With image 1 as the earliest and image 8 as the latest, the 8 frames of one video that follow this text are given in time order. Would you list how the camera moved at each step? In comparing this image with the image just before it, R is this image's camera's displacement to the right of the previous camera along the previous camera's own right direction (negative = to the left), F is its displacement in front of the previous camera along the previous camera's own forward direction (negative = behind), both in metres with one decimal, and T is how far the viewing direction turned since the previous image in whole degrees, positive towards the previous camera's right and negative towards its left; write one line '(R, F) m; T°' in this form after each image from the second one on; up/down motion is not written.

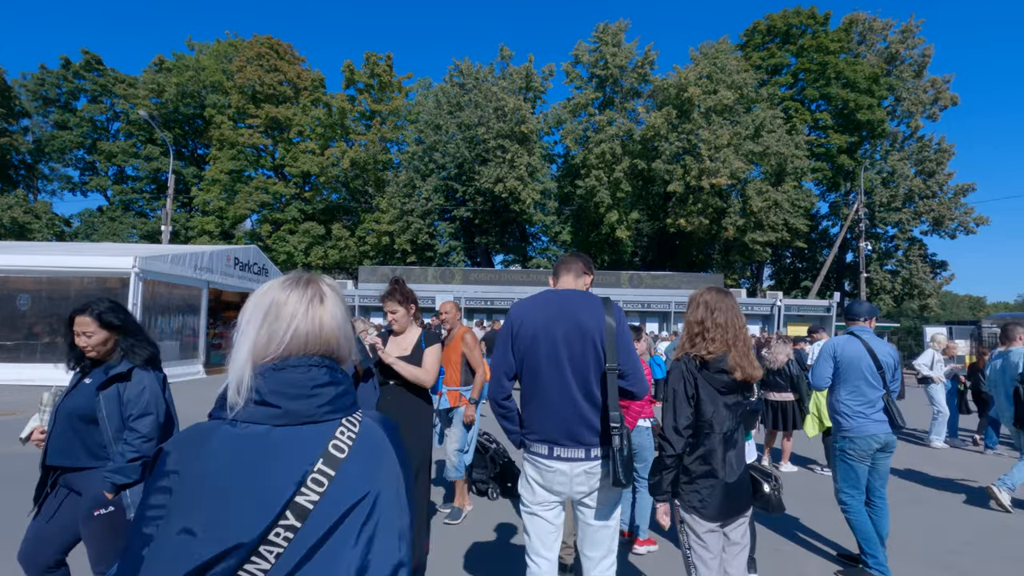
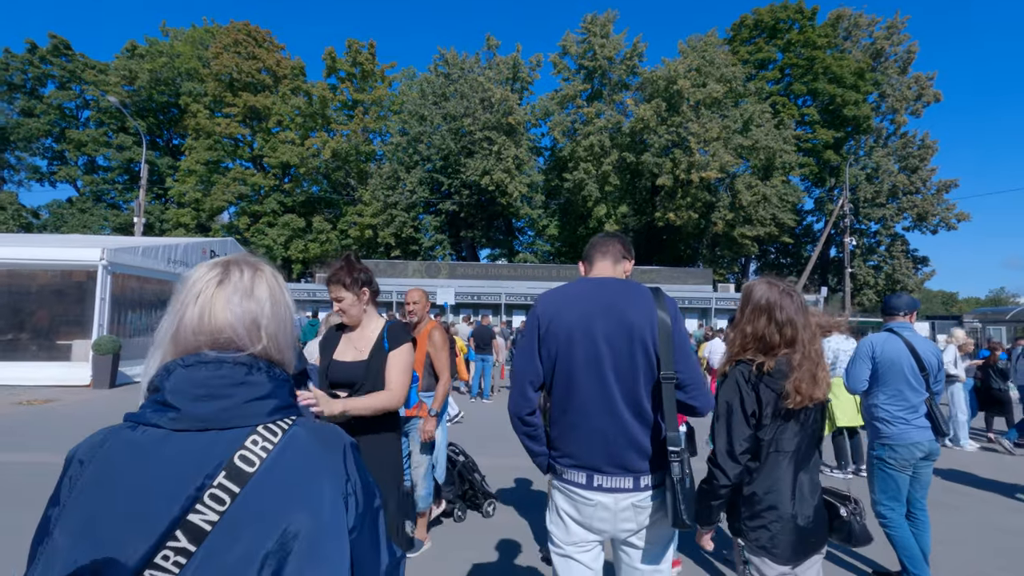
(-0.2, +0.5) m; +2°
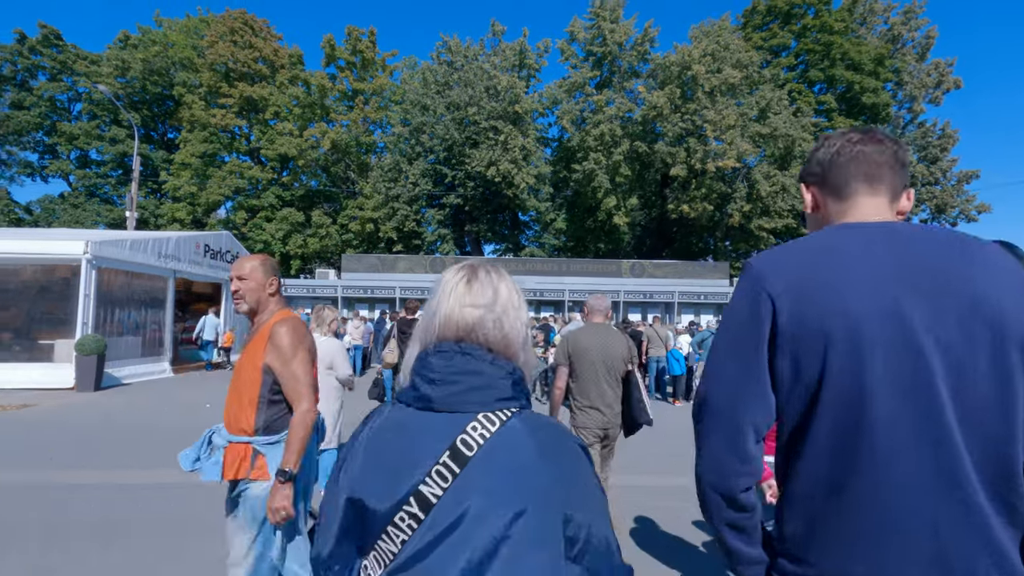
(-0.4, +1.0) m; 0°
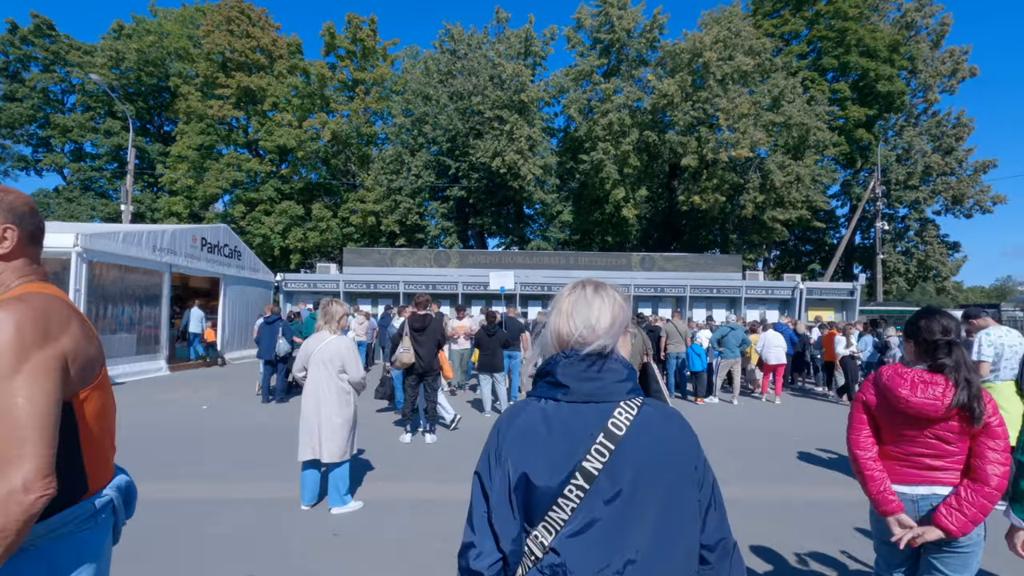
(-0.3, +0.6) m; 0°
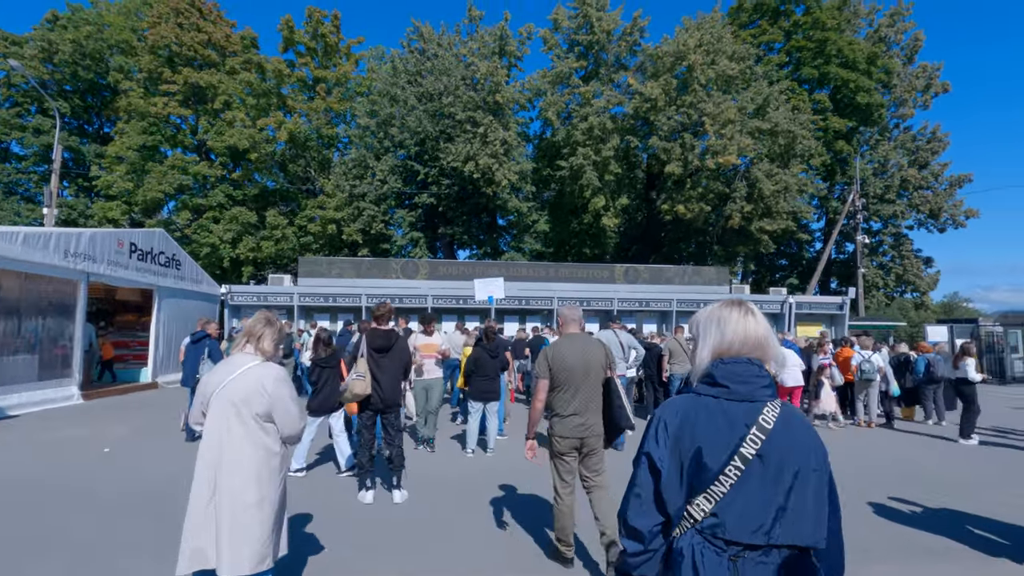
(-0.3, +1.8) m; +4°
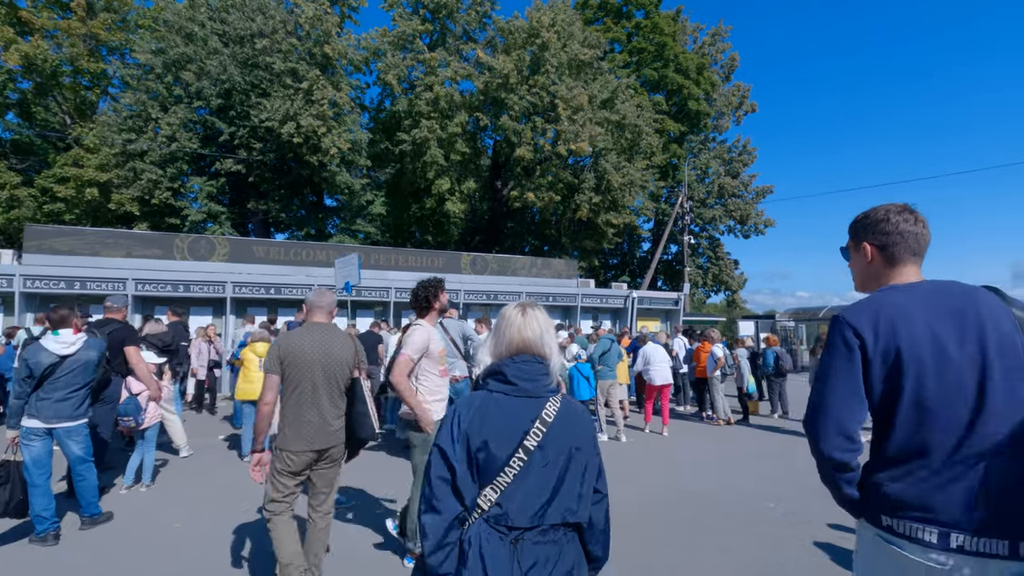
(+0.1, +2.5) m; +17°
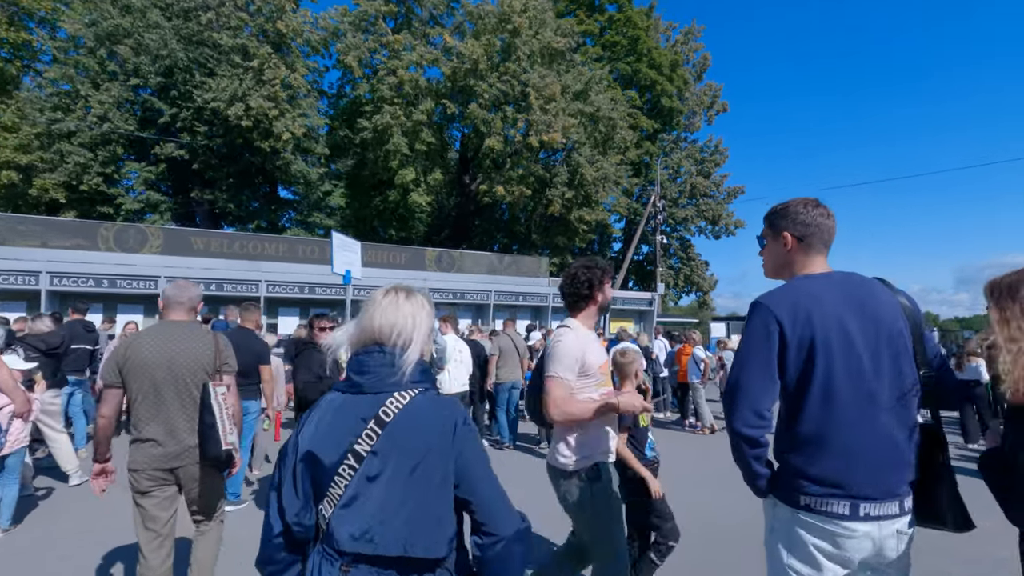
(0.0, +1.1) m; +3°
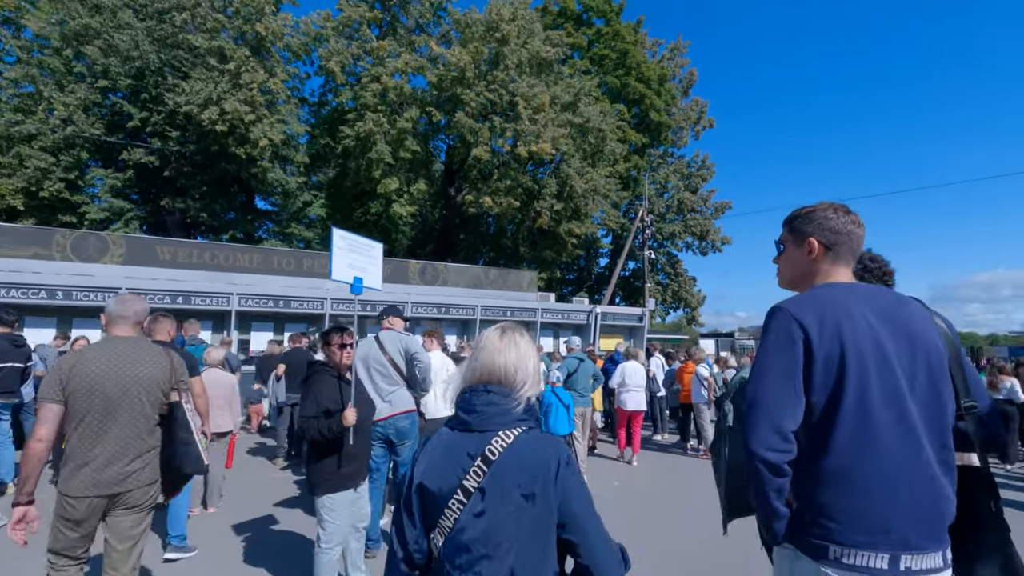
(-0.1, +0.7) m; +2°
